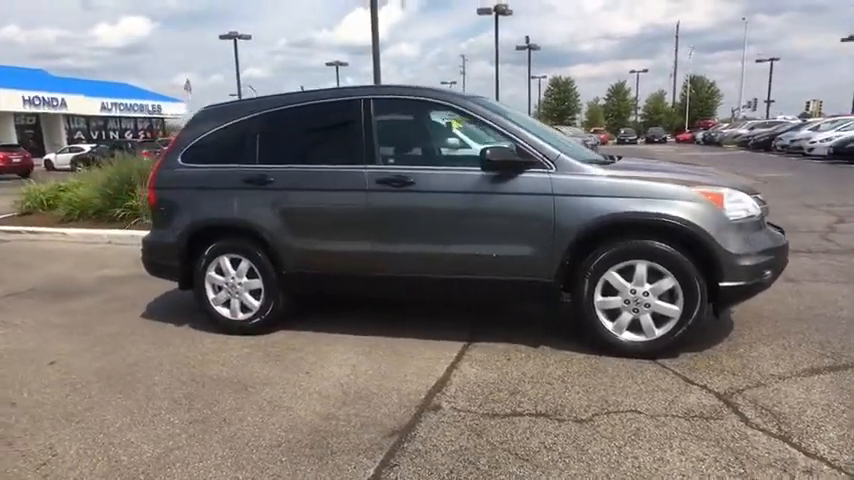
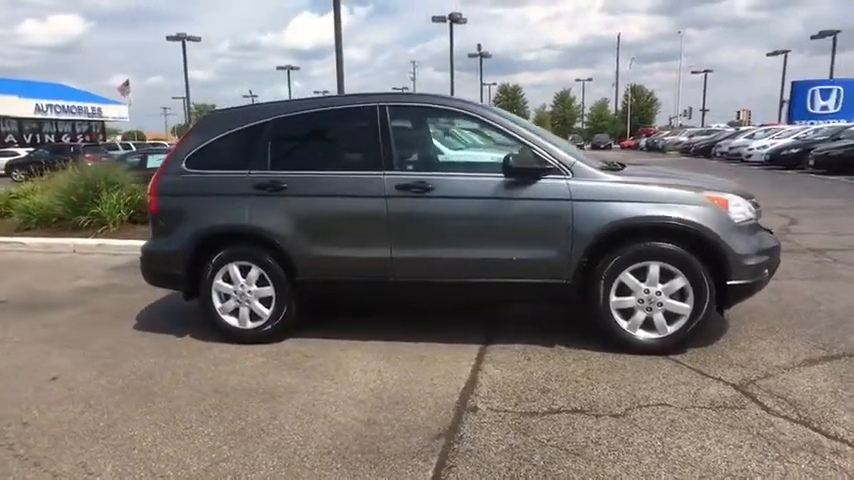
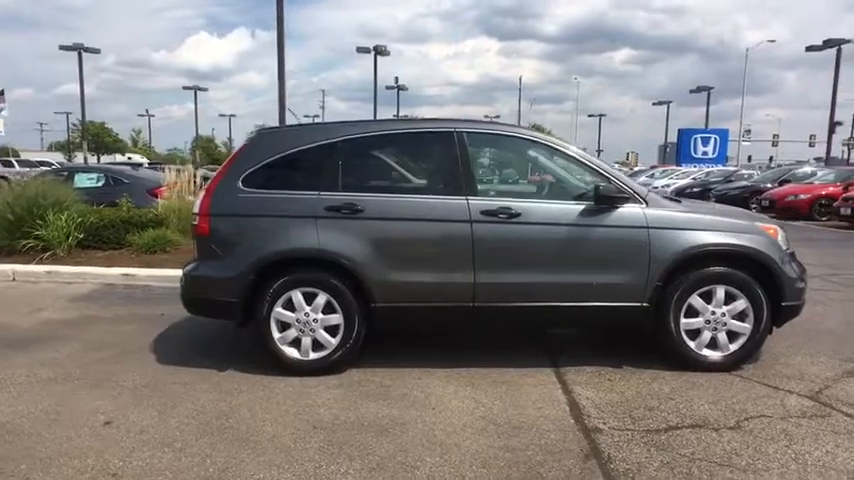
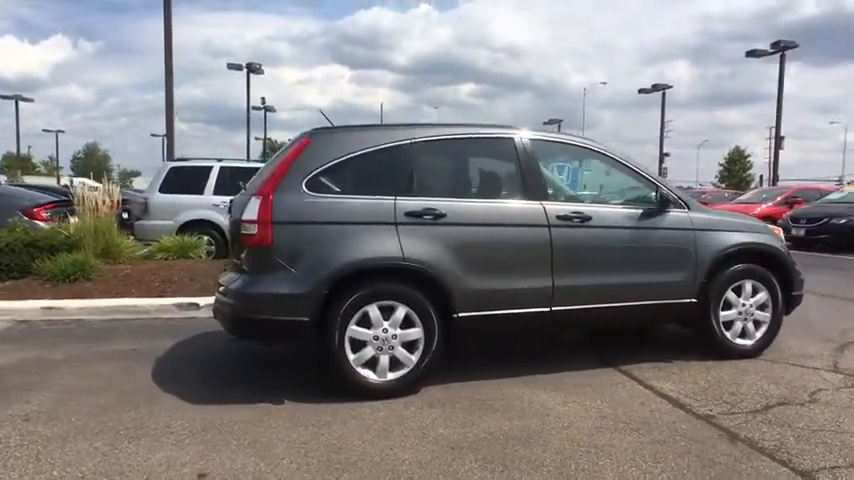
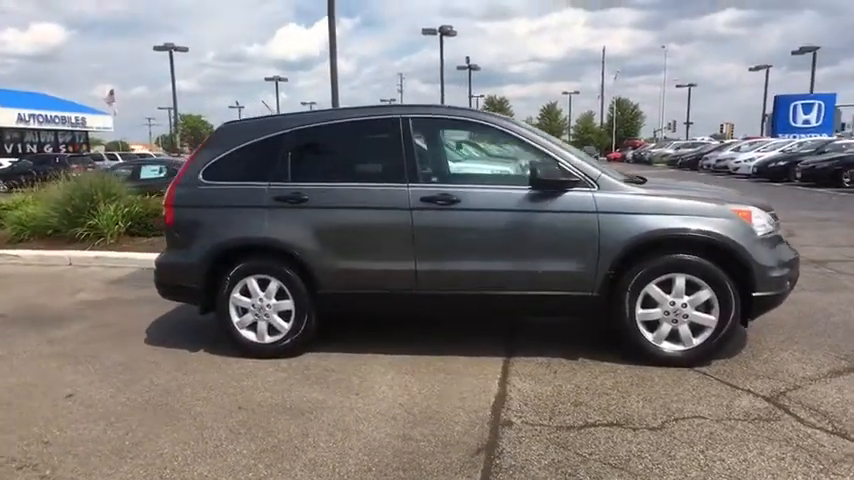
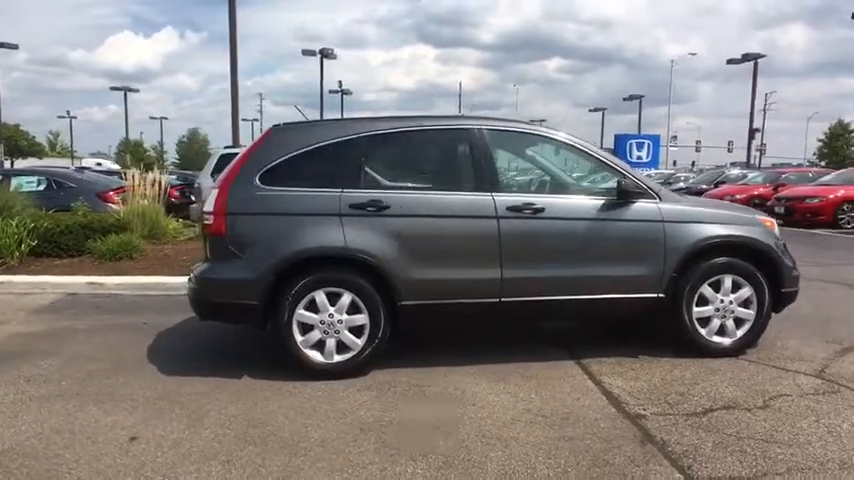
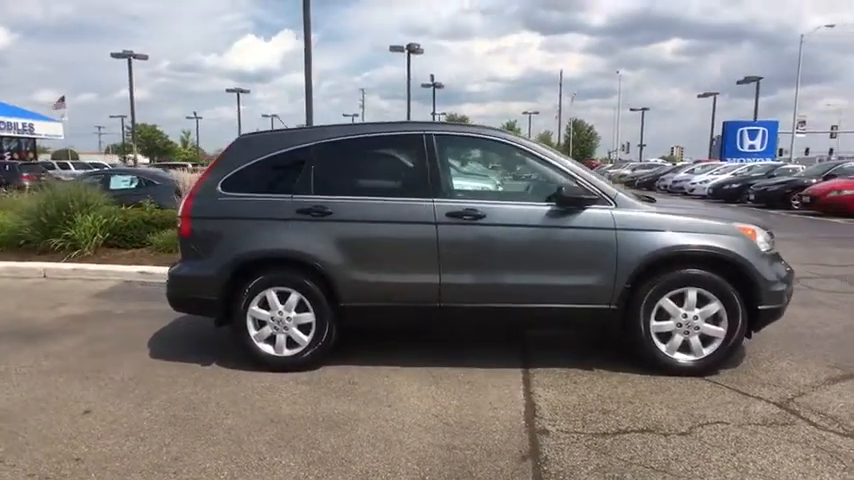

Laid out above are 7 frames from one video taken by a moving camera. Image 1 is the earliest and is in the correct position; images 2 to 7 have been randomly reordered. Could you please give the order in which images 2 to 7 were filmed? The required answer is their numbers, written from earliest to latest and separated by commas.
2, 5, 7, 3, 6, 4
